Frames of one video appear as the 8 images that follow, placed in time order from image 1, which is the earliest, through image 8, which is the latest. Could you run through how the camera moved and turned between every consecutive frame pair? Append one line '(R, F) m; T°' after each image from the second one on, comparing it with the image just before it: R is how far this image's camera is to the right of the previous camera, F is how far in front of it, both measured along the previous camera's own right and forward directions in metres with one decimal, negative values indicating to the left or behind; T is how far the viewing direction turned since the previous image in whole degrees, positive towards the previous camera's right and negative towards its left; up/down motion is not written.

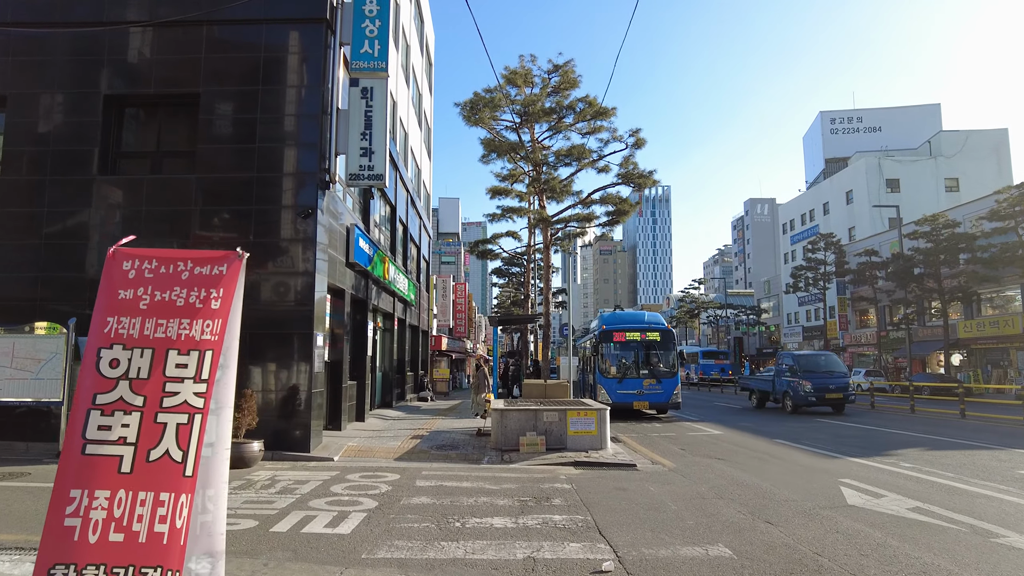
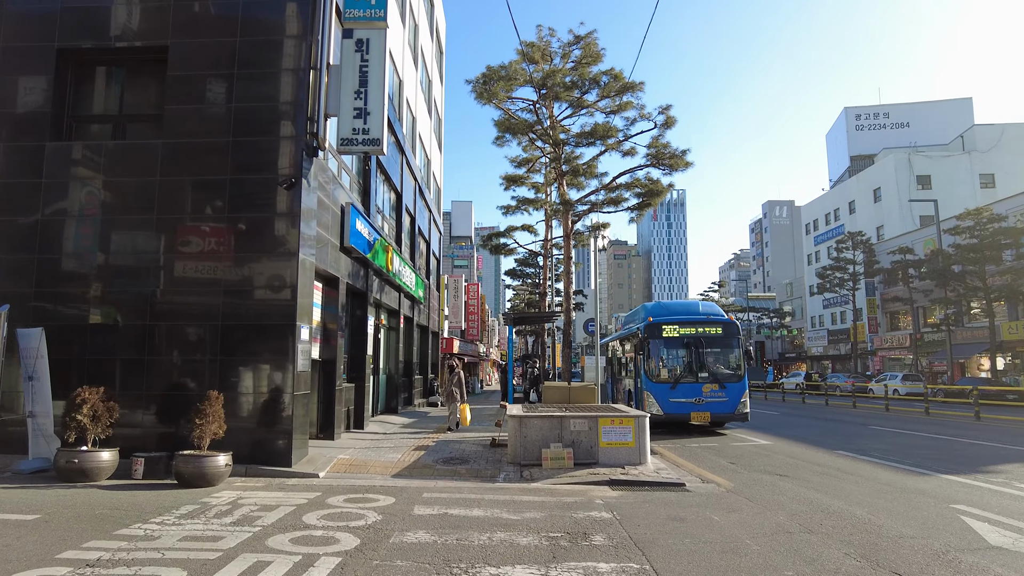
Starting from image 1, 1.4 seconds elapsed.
(-0.1, +1.9) m; -1°
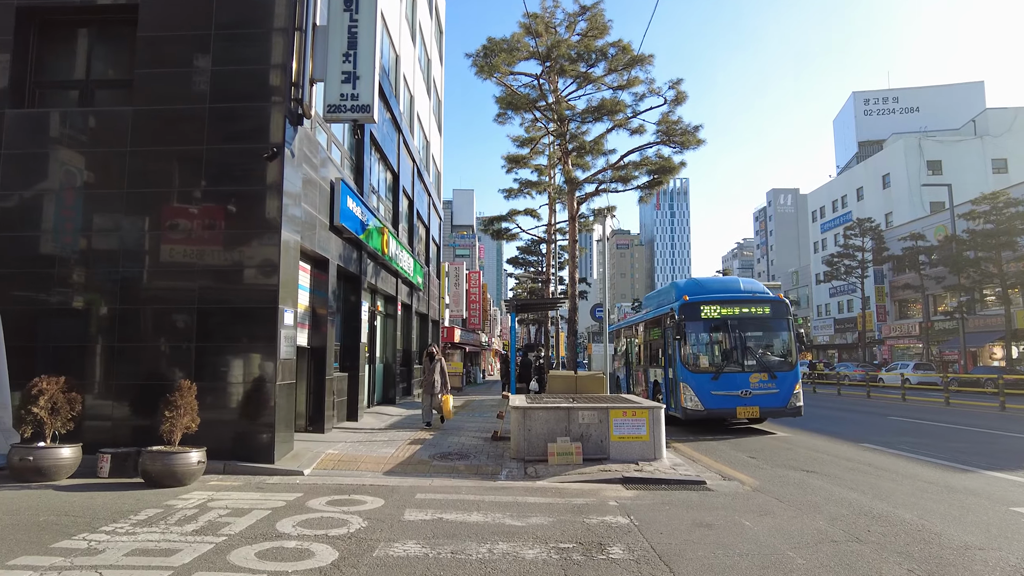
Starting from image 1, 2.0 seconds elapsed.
(0.0, +0.8) m; 0°
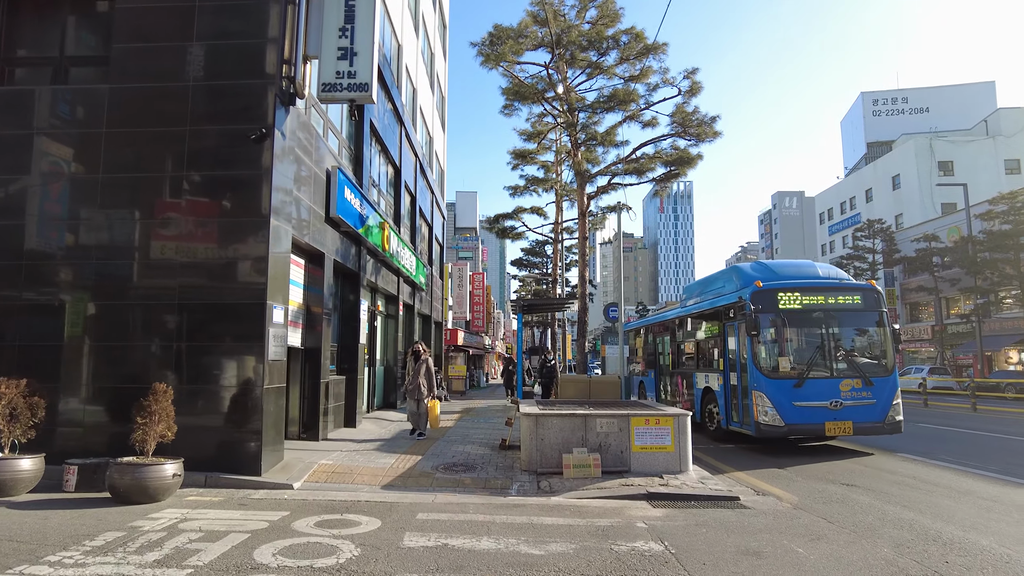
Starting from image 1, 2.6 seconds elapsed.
(-0.1, +0.8) m; 0°
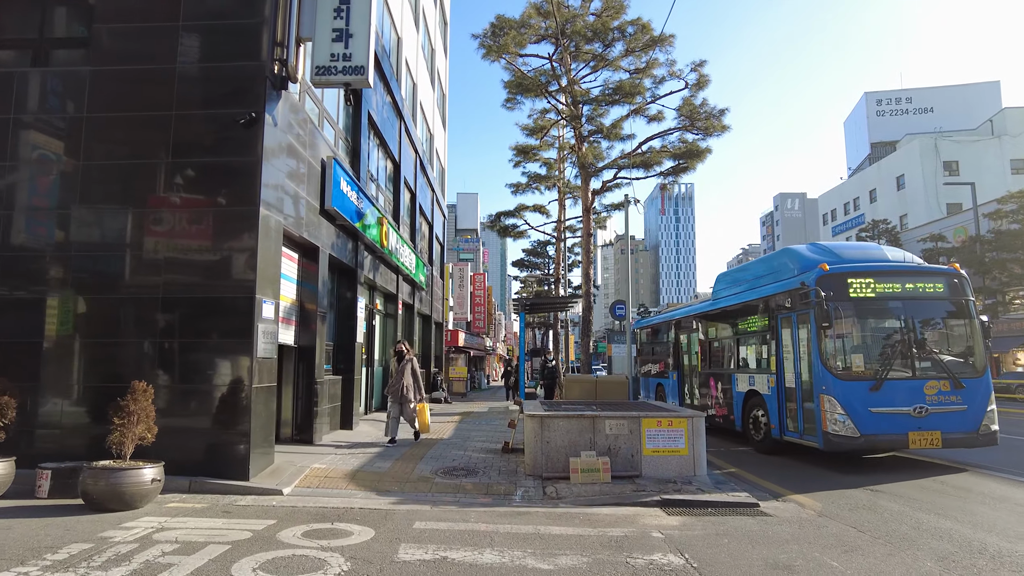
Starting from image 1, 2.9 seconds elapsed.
(0.0, +0.5) m; 0°
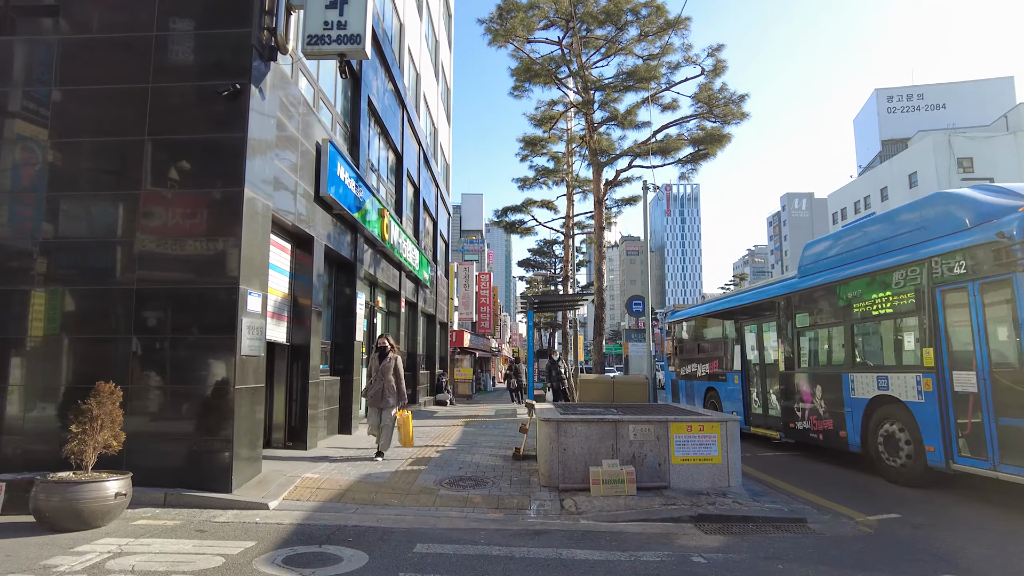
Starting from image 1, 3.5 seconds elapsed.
(-0.1, +0.8) m; 0°
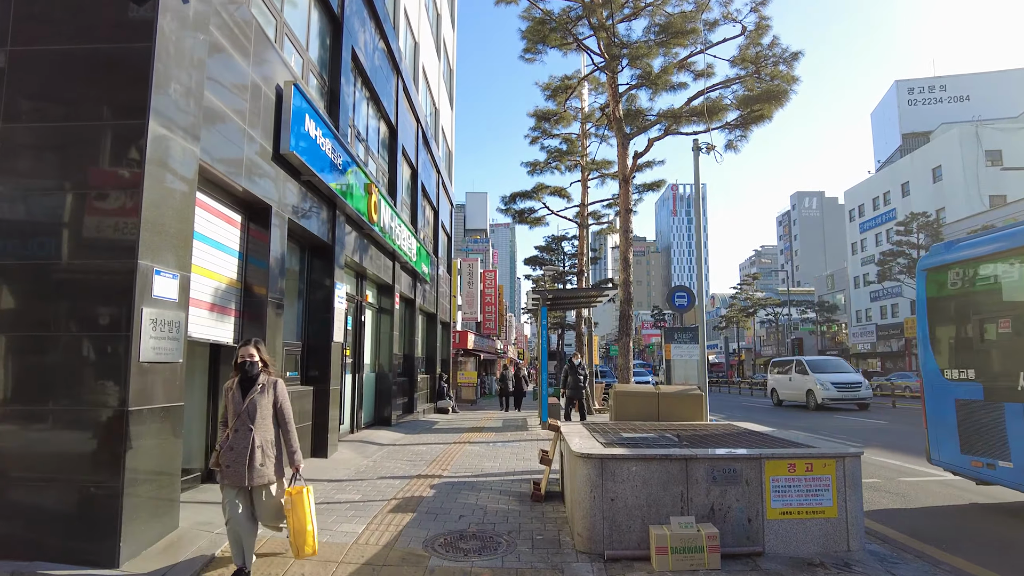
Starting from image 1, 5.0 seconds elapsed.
(-0.1, +2.2) m; 0°
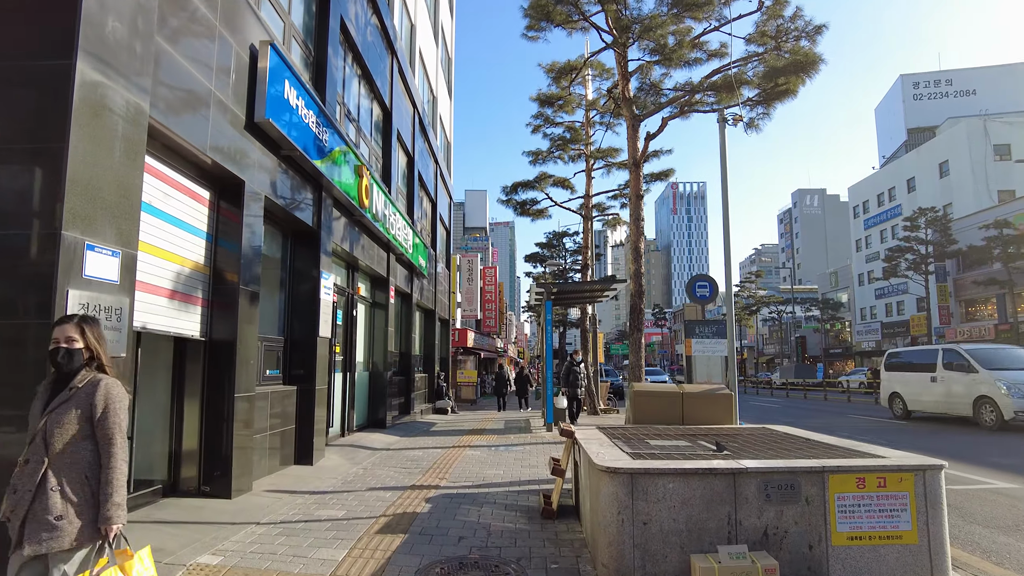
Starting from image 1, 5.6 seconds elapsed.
(-0.1, +0.9) m; 0°
